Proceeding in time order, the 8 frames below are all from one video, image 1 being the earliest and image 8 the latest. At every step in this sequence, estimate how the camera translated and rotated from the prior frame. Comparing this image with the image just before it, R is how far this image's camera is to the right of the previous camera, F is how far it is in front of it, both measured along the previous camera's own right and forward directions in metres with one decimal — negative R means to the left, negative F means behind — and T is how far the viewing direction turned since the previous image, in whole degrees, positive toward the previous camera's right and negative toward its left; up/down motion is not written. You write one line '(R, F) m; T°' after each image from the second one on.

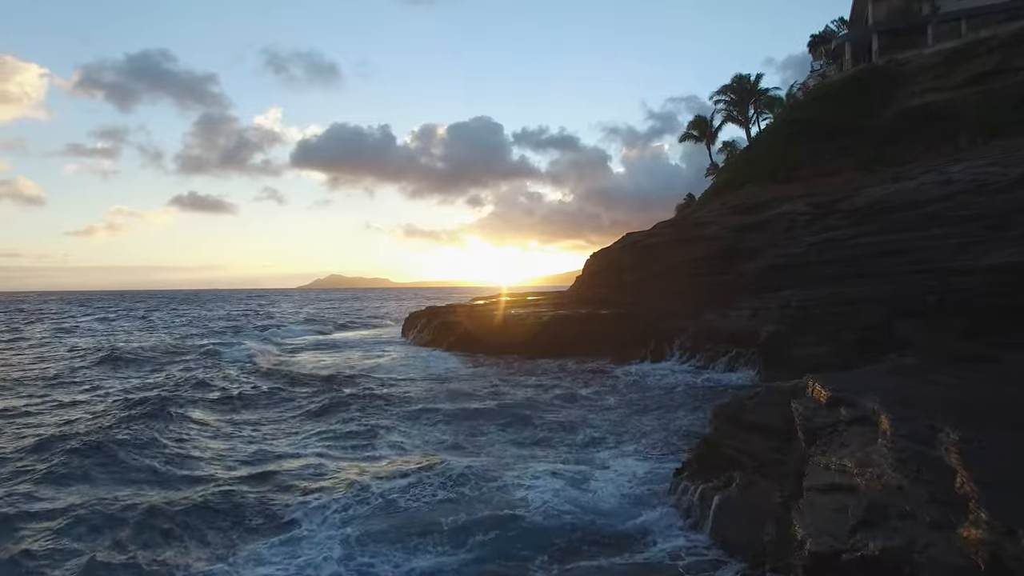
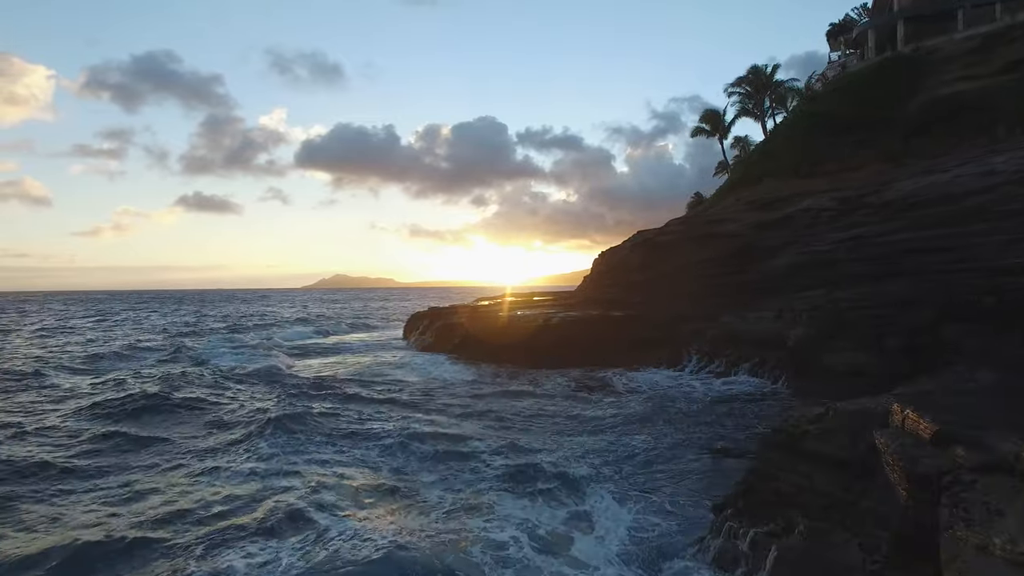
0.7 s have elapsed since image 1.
(0.0, +1.1) m; 0°
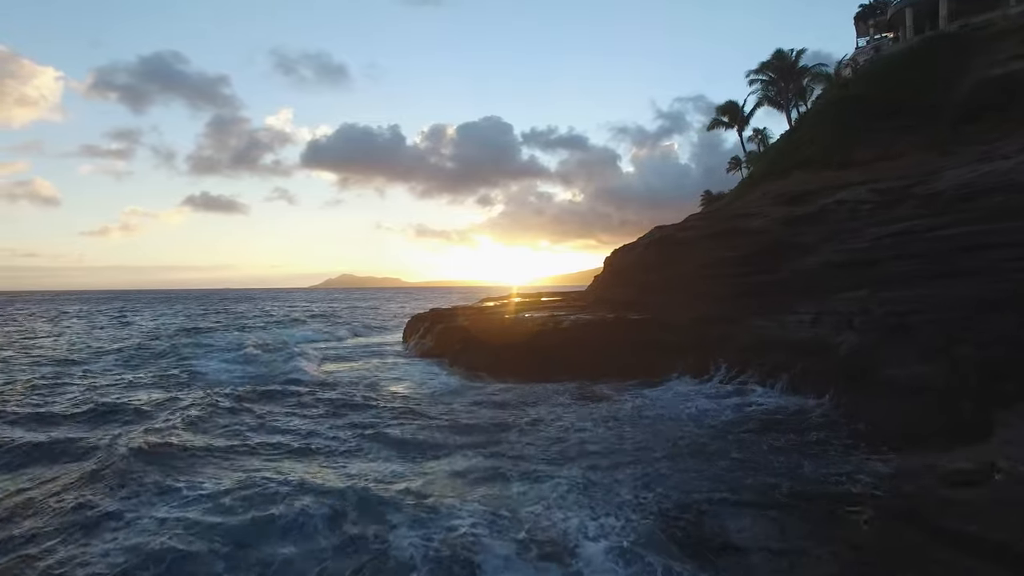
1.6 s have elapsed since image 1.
(0.0, +1.7) m; 0°
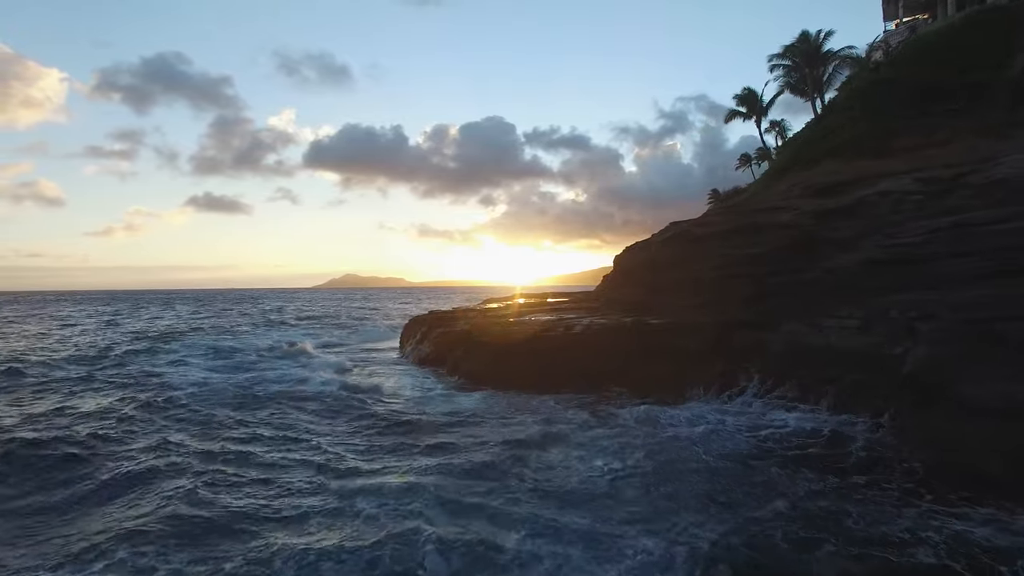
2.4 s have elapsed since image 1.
(-0.1, +1.7) m; 0°
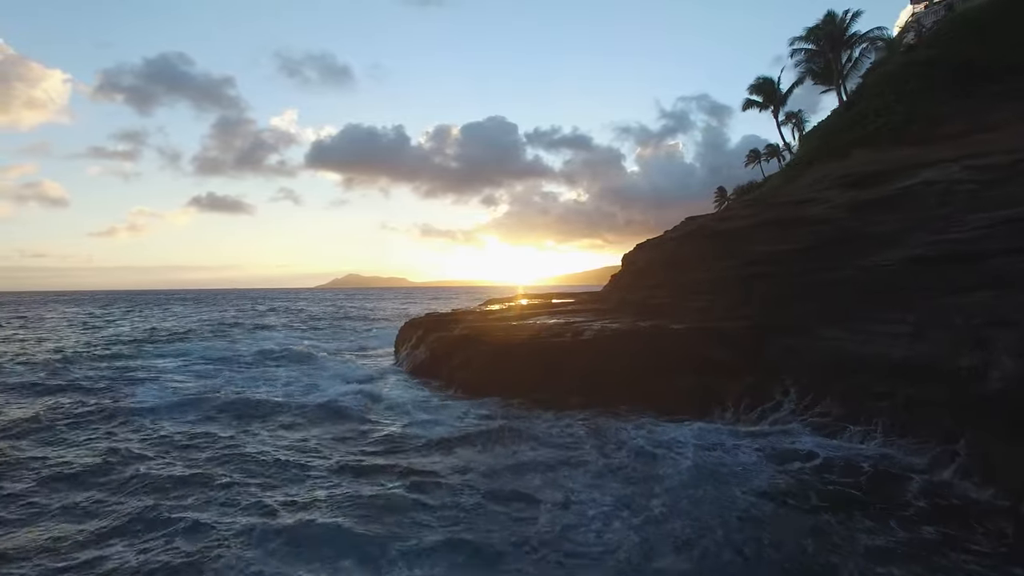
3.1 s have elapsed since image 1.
(0.0, +1.6) m; 0°
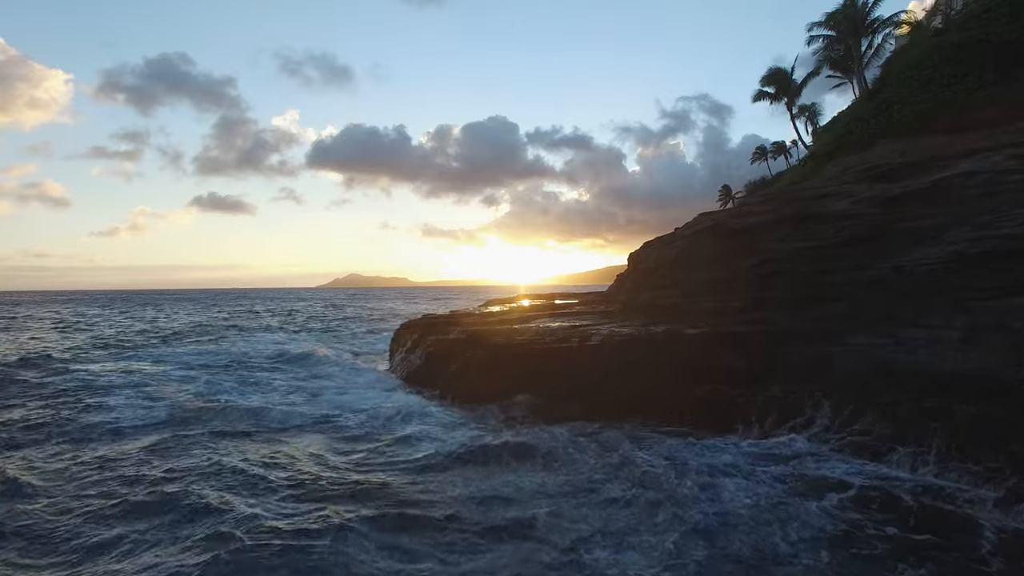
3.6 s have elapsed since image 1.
(0.0, +1.2) m; 0°
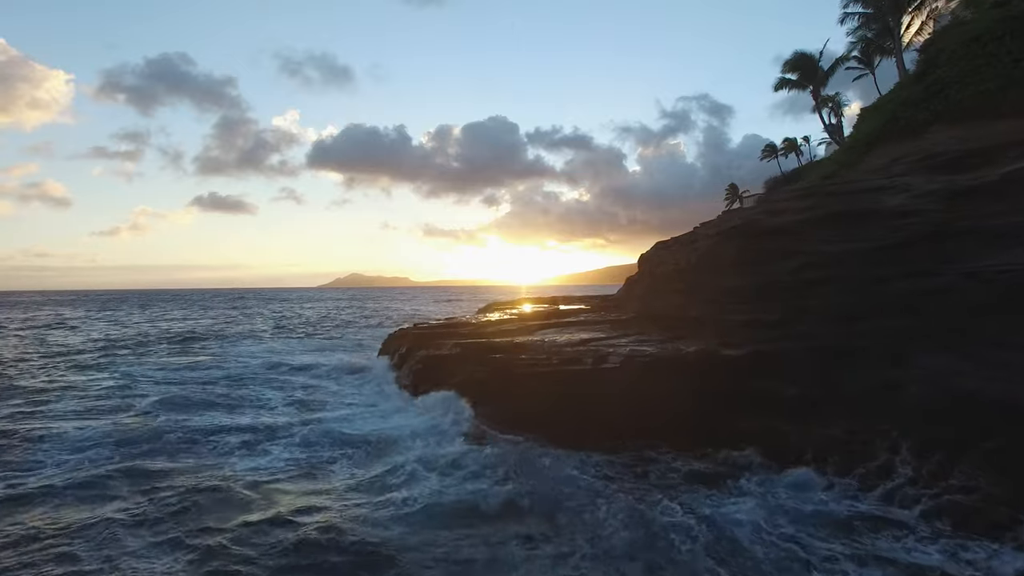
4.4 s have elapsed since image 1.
(0.0, +2.1) m; 0°
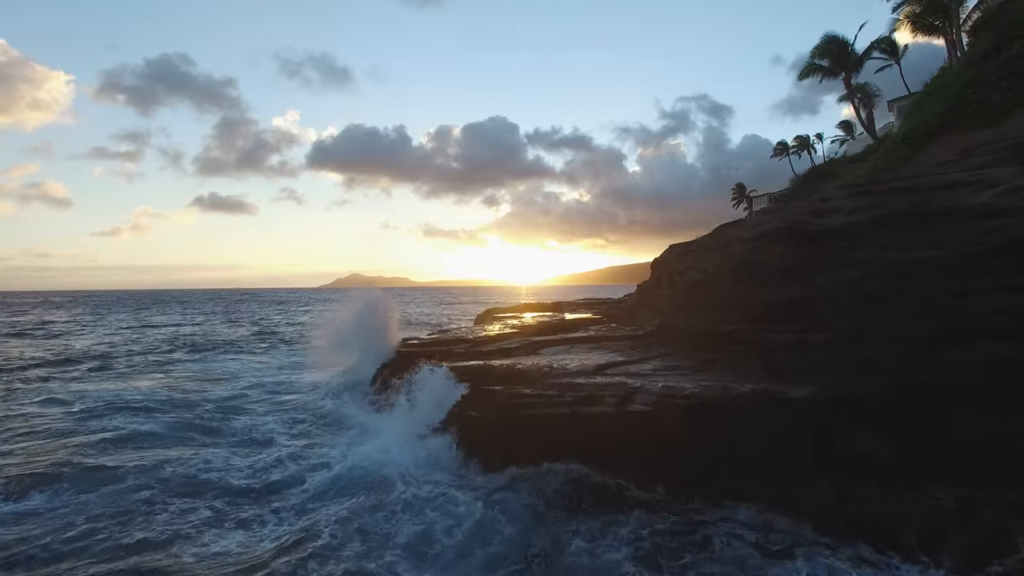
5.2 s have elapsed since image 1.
(0.0, +2.3) m; 0°
